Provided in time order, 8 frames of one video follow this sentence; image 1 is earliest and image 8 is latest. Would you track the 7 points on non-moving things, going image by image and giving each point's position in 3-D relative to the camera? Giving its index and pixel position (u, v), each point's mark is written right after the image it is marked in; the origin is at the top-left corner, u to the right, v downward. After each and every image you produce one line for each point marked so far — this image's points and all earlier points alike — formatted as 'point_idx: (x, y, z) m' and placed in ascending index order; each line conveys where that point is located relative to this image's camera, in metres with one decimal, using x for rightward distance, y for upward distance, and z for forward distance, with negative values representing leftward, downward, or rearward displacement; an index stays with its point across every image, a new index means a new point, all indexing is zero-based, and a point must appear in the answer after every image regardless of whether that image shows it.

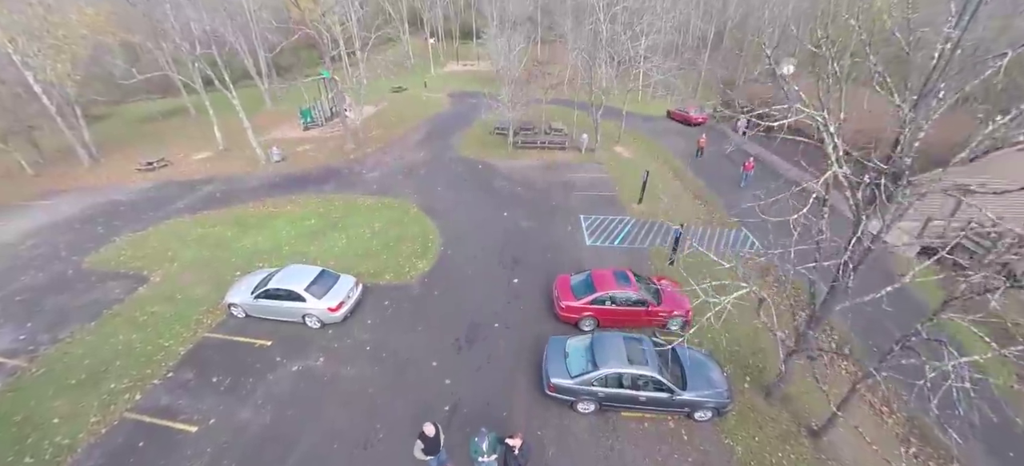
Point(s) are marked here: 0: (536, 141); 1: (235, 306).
0: (+0.9, +3.6, +15.5) m
1: (-4.9, -1.3, +7.1) m
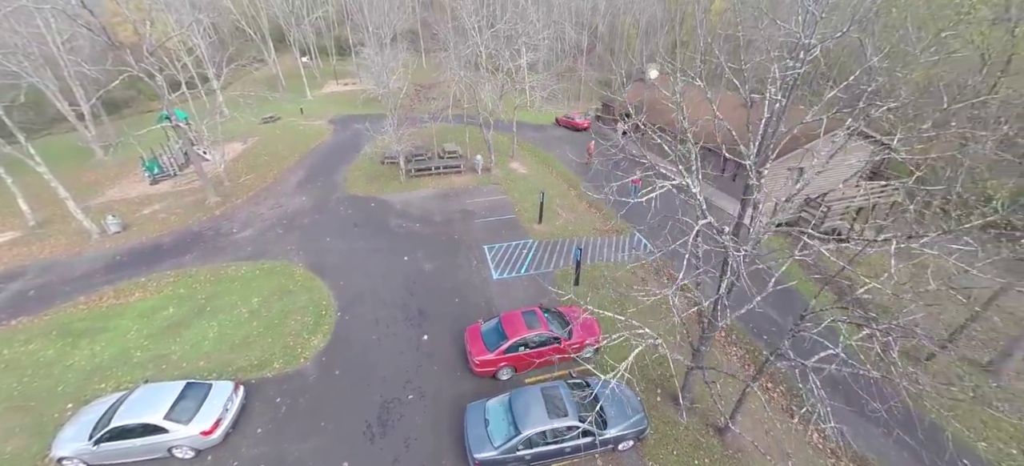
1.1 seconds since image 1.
0: (-3.1, +2.5, +15.0) m
1: (-6.2, -3.1, +5.6) m
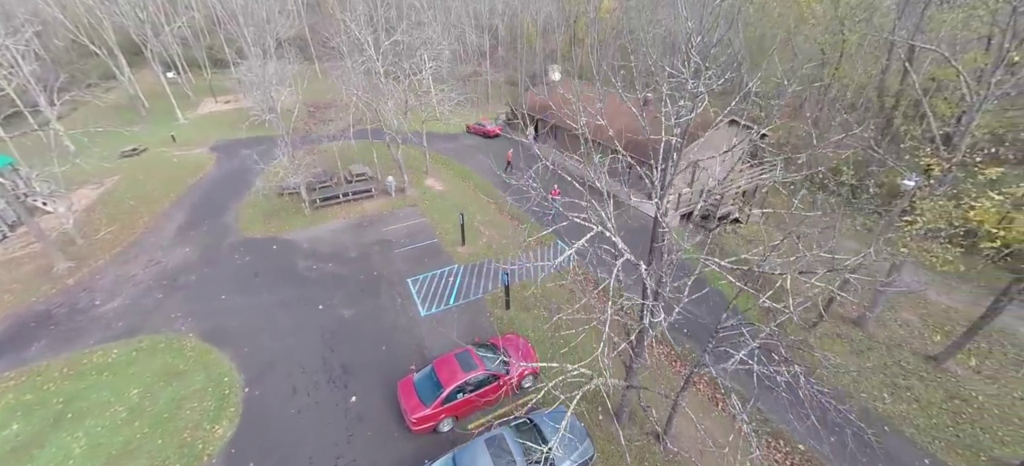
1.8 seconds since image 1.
0: (-6.1, +1.3, +13.8) m
1: (-6.7, -4.6, +4.1) m
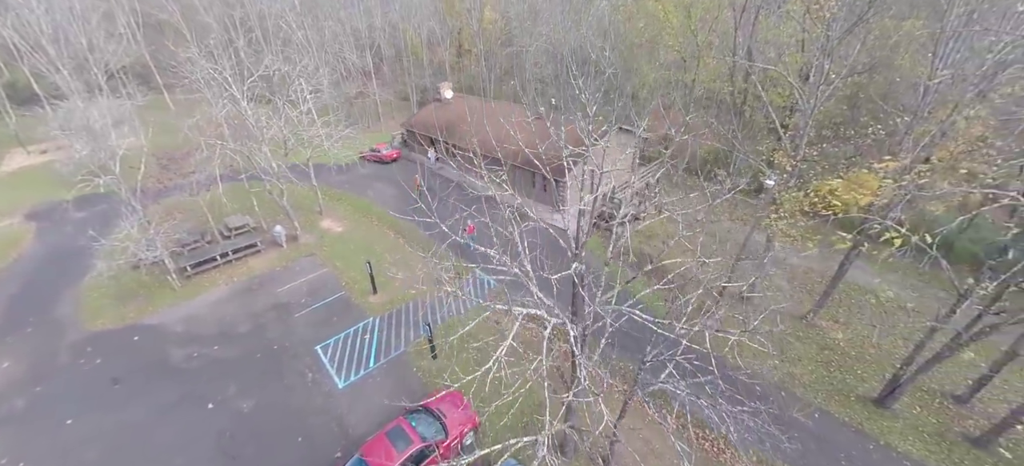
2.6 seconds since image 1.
0: (-8.9, -0.7, +11.9) m
1: (-6.6, -6.5, +2.3) m
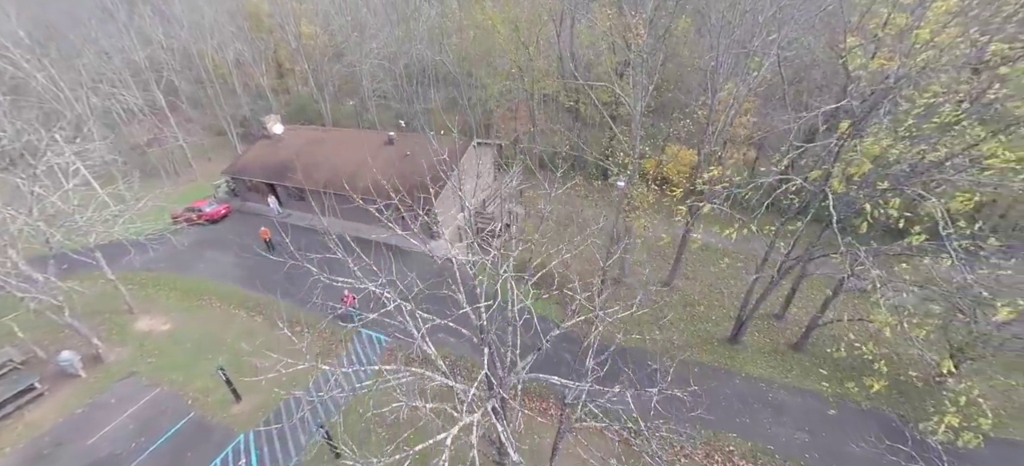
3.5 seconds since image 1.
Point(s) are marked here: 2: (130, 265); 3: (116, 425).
0: (-11.3, -4.0, +8.1) m
1: (-5.0, -8.8, 0.0) m
2: (-13.7, -1.0, +14.3) m
3: (-8.5, -4.1, +8.5) m
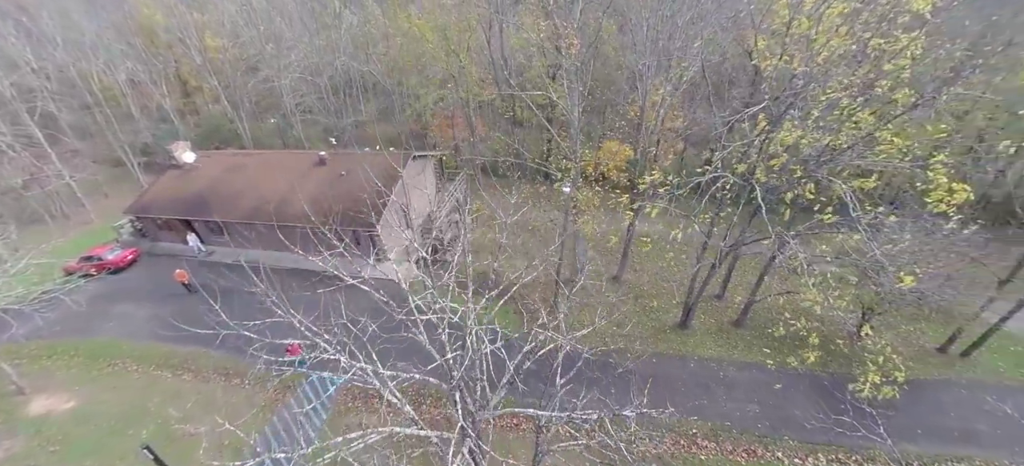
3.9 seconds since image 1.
0: (-11.7, -5.6, +6.3) m
1: (-3.8, -9.6, -0.9) m
2: (-15.1, -2.9, +12.1) m
3: (-9.0, -5.4, +7.1) m
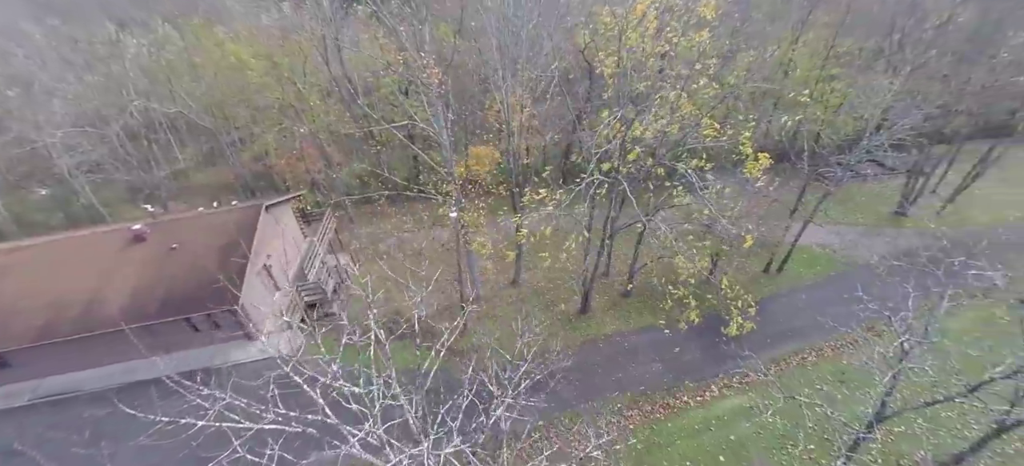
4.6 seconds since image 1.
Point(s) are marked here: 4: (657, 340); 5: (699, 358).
0: (-10.9, -9.0, +2.6) m
1: (-0.6, -10.9, -1.9) m
2: (-16.4, -7.3, +7.0) m
3: (-8.6, -8.2, +4.1) m
4: (+6.1, -4.5, +16.7) m
5: (+7.6, -5.0, +16.1) m
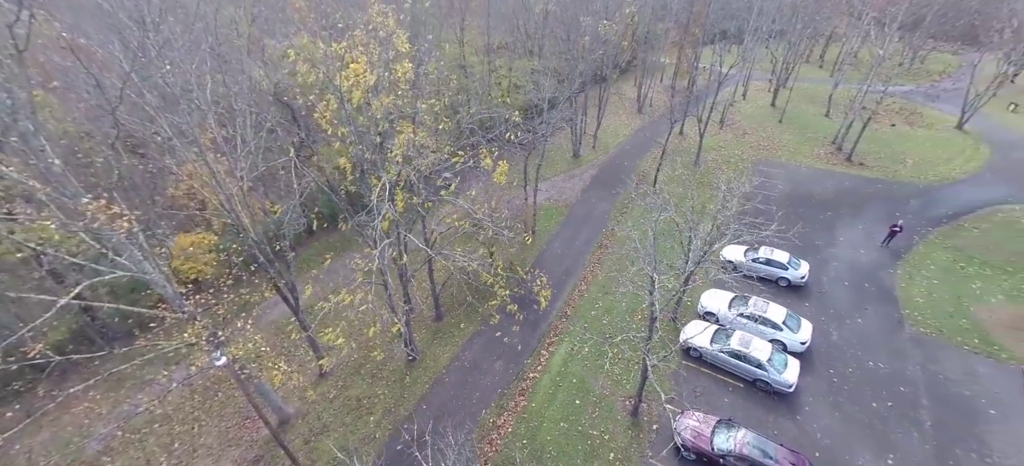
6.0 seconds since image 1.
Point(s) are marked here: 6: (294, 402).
0: (-3.8, -14.3, -2.5) m
1: (+6.9, -11.2, -0.3) m
2: (-11.0, -15.5, -2.1) m
3: (-3.4, -12.8, -0.1) m
4: (-1.1, -5.0, +17.8) m
5: (+0.5, -4.7, +18.2) m
6: (-7.9, -6.3, +14.6) m
